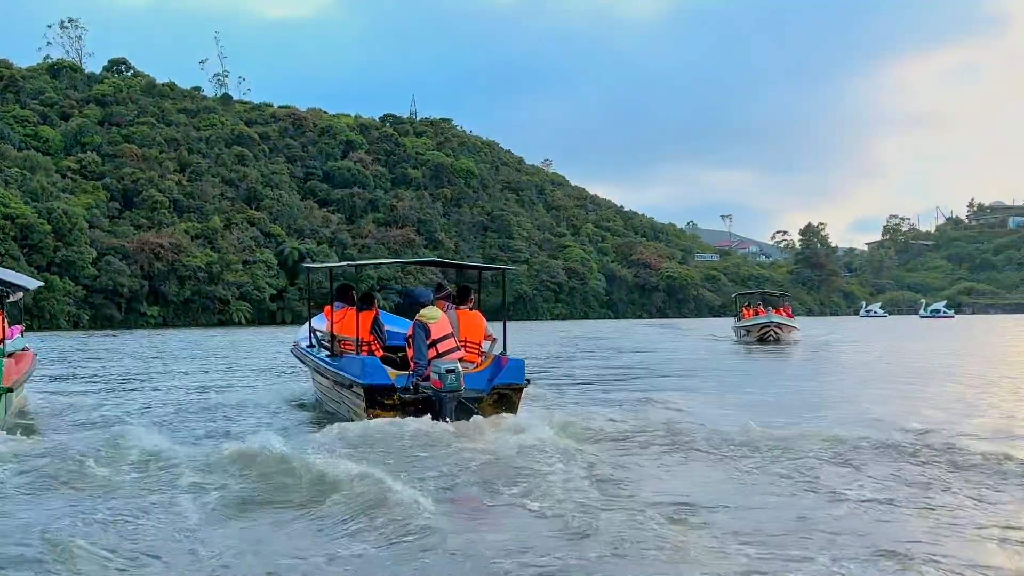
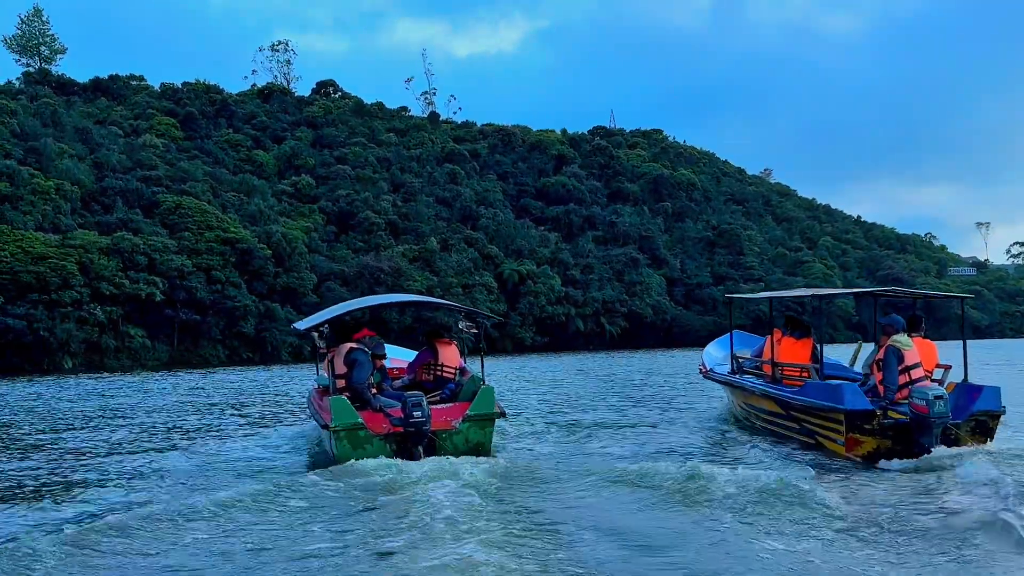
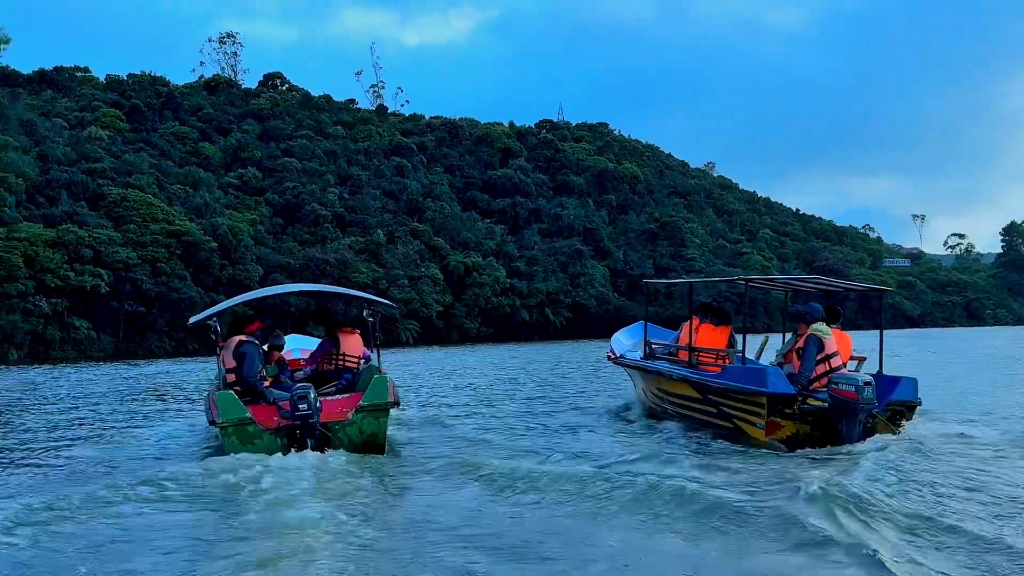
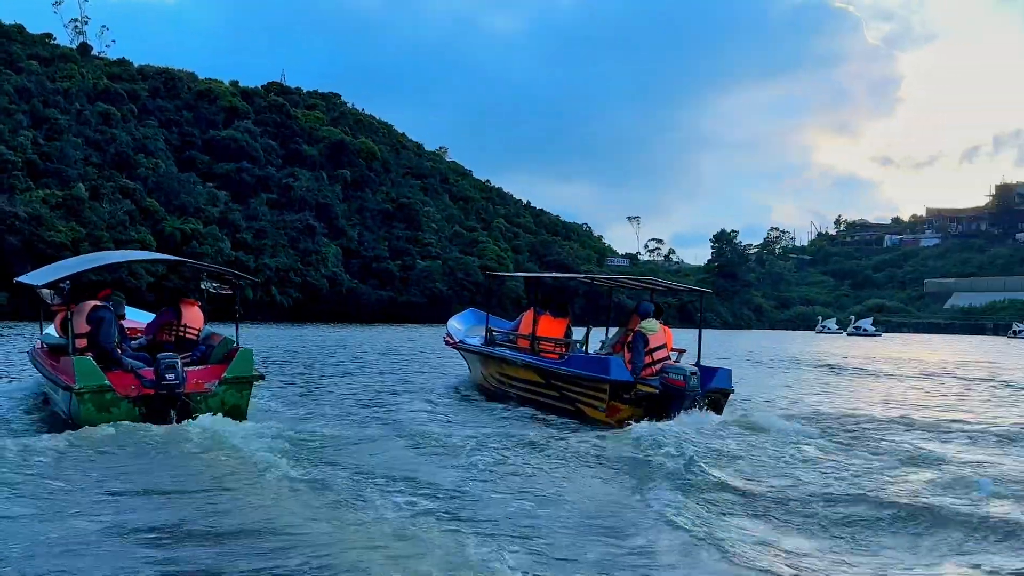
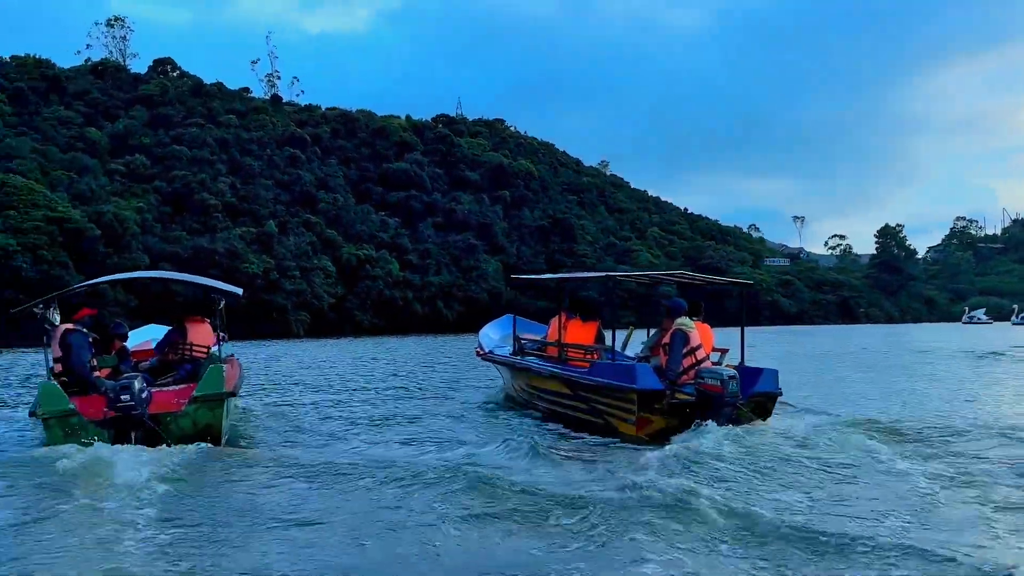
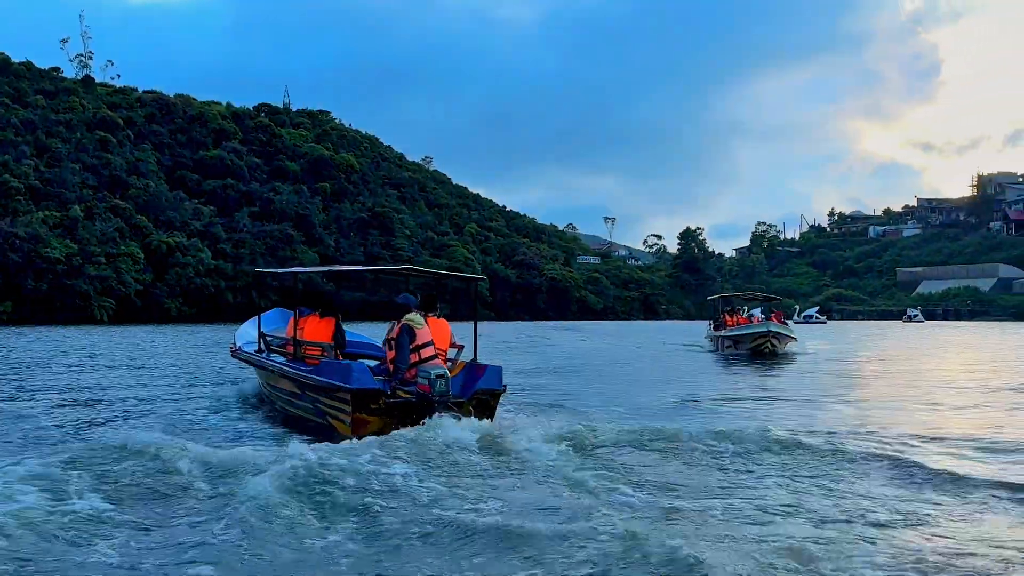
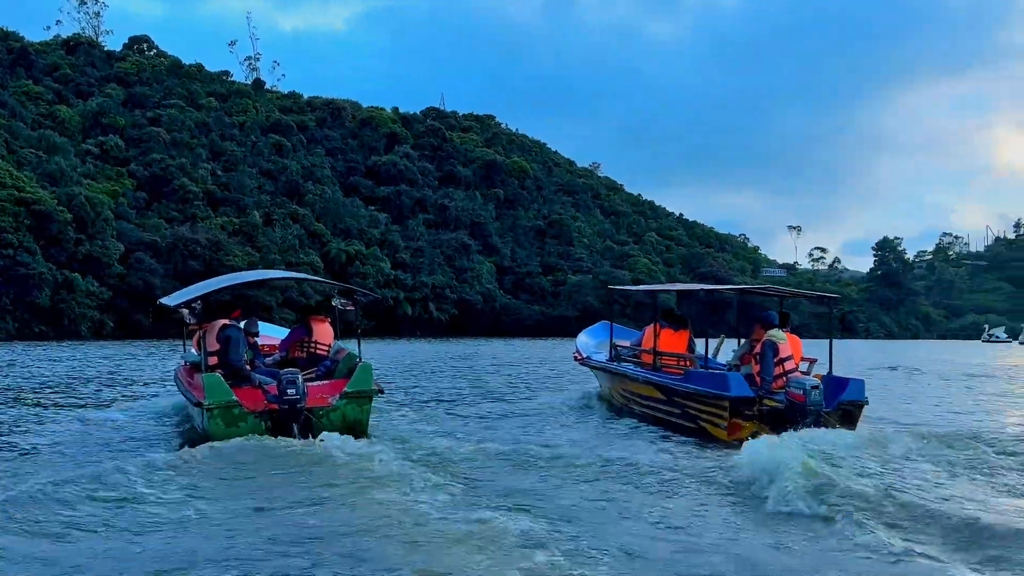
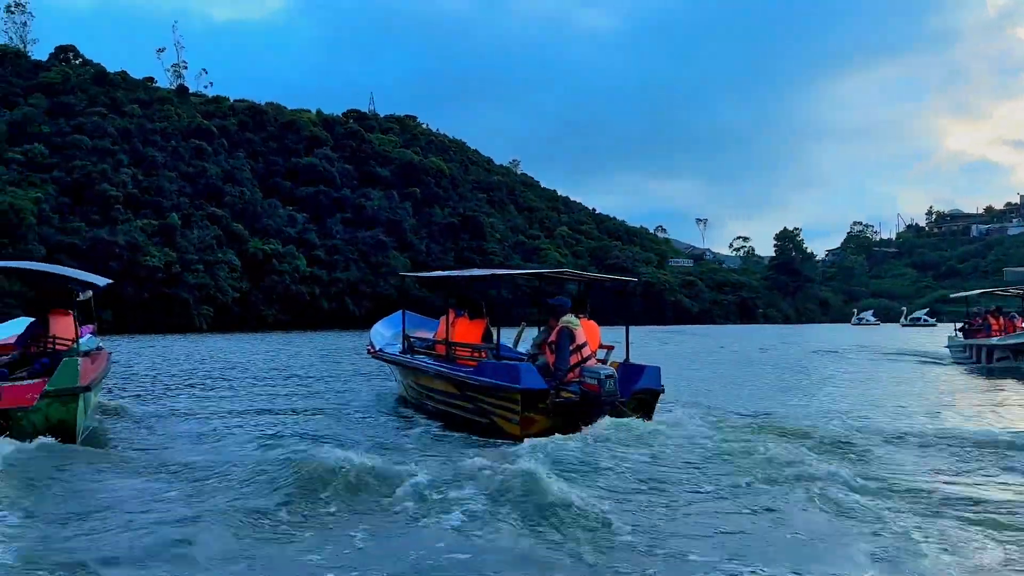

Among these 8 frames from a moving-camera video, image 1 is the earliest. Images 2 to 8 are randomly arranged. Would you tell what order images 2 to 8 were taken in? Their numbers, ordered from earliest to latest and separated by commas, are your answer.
6, 8, 5, 3, 2, 7, 4
